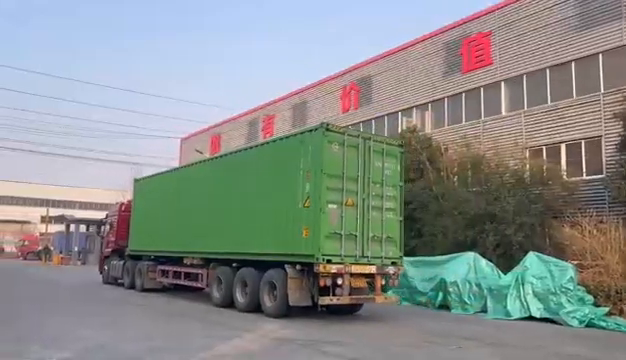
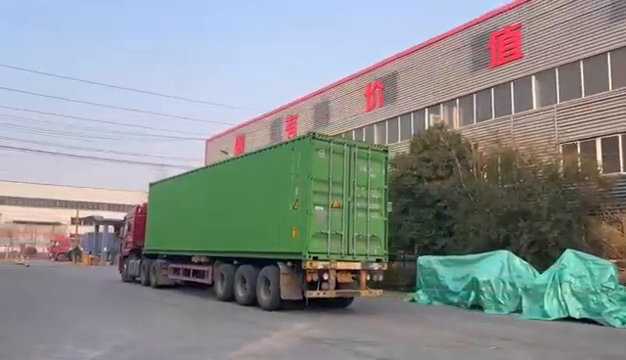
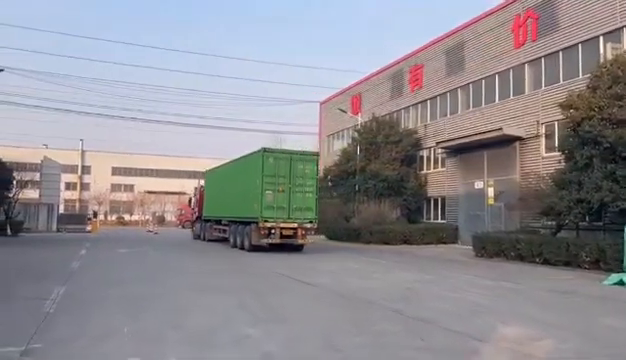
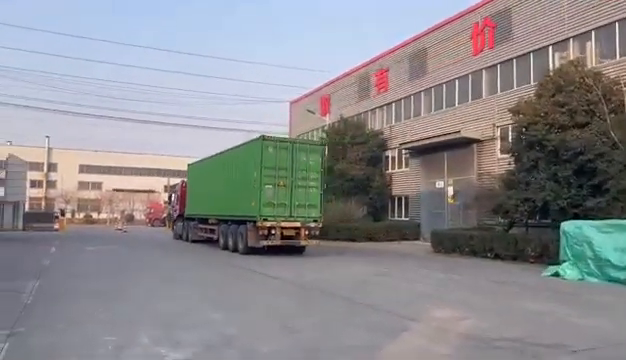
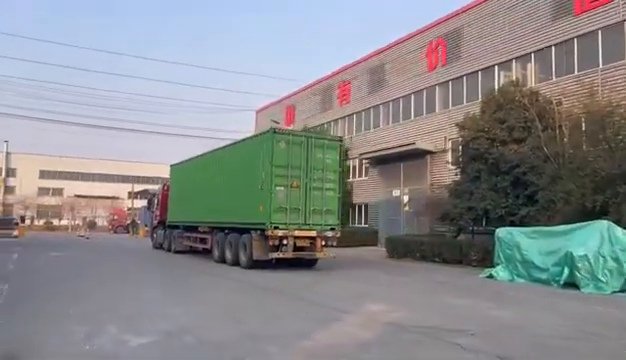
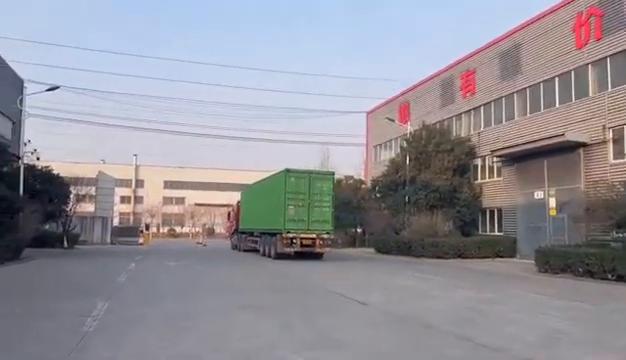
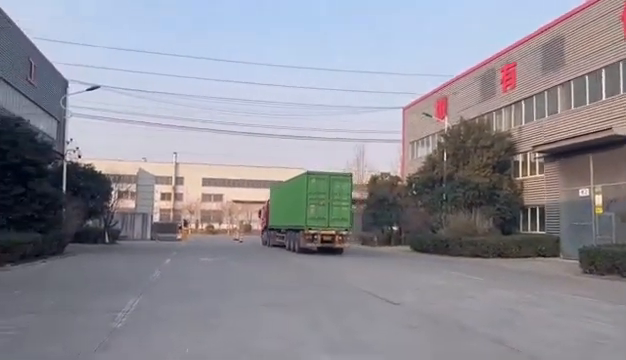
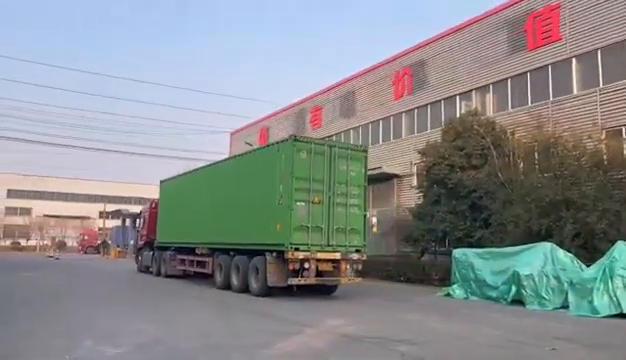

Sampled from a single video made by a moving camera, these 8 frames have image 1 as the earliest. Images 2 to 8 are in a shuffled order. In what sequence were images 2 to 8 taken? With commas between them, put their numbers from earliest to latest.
2, 8, 5, 4, 3, 6, 7
